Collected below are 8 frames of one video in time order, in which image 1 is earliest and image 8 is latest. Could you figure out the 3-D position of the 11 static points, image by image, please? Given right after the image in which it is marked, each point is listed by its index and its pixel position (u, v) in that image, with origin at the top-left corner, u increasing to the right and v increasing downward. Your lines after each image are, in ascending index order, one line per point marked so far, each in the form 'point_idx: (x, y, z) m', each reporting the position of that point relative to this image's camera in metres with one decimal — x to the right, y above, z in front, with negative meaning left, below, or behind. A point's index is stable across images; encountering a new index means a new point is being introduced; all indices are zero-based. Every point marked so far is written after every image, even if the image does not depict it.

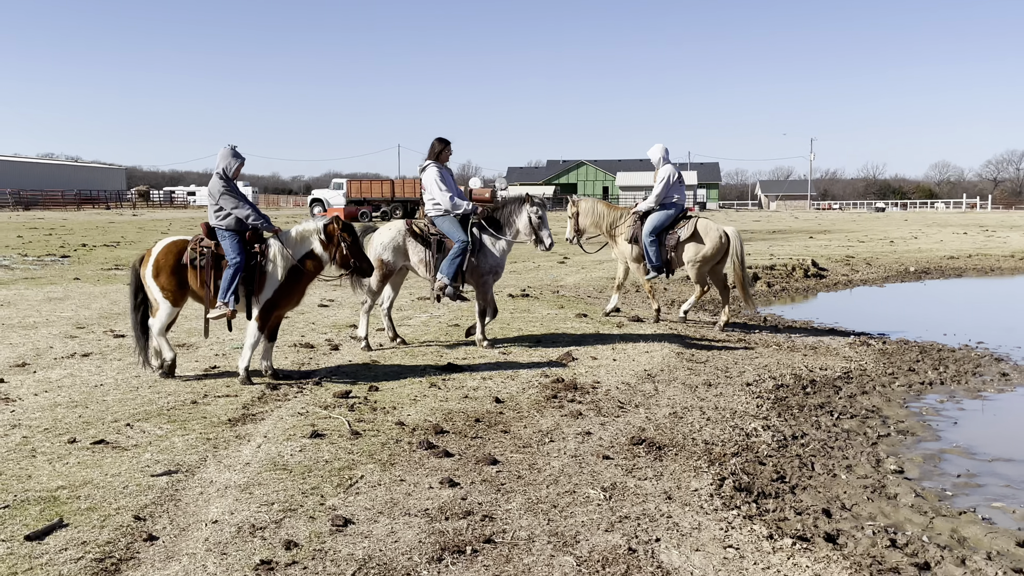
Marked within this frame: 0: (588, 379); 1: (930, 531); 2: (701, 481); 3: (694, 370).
0: (+0.8, -1.0, +9.9) m
1: (+2.7, -1.6, +5.9) m
2: (+1.4, -1.4, +6.7) m
3: (+2.2, -1.0, +10.9) m
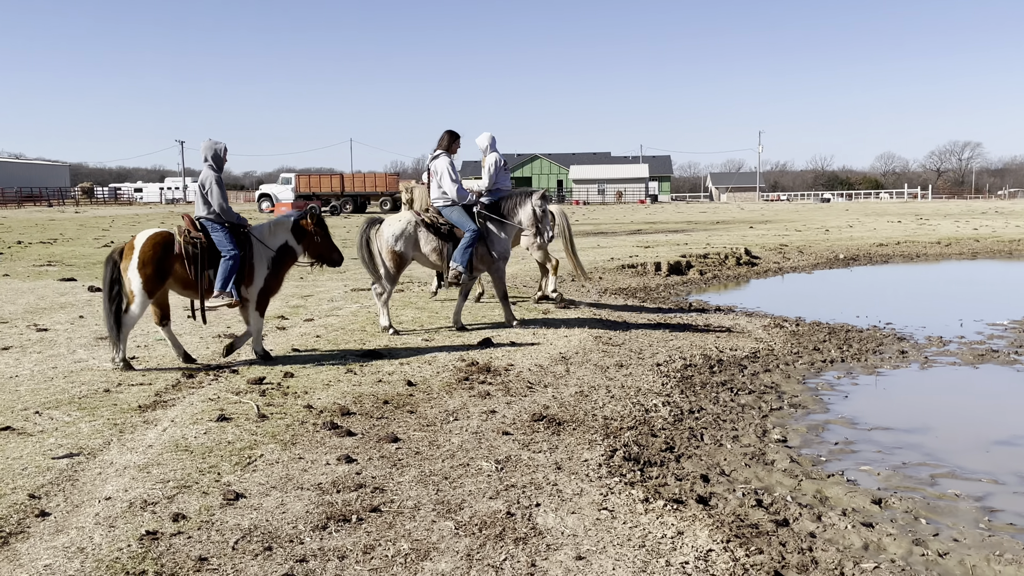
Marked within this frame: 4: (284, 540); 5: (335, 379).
0: (-0.1, -0.8, +10.2) m
1: (+2.0, -1.4, +6.4) m
2: (+0.6, -1.3, +7.1) m
3: (+1.2, -0.8, +11.3) m
4: (-1.3, -1.4, +5.1) m
5: (-1.8, -0.9, +9.1) m
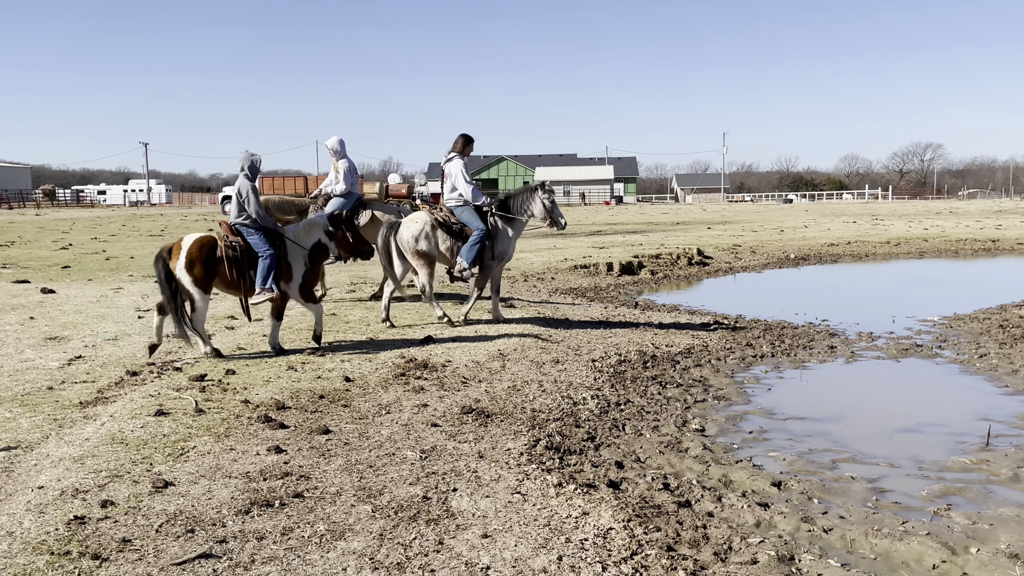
0: (-0.8, -0.8, +10.5) m
1: (+1.4, -1.4, +6.8) m
2: (+0.1, -1.3, +7.4) m
3: (+0.4, -0.8, +11.6) m
4: (-1.8, -1.4, +5.3) m
5: (-2.4, -0.9, +9.3) m
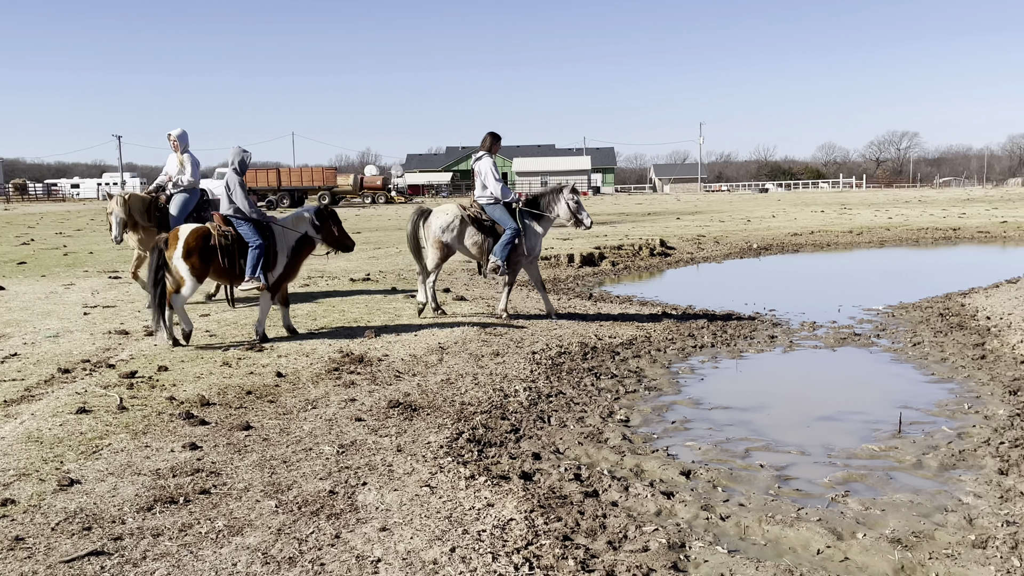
0: (-1.5, -0.7, +10.5) m
1: (+0.8, -1.3, +6.9) m
2: (-0.6, -1.2, +7.5) m
3: (-0.3, -0.7, +11.7) m
4: (-2.4, -1.4, +5.4) m
5: (-3.1, -0.9, +9.4) m
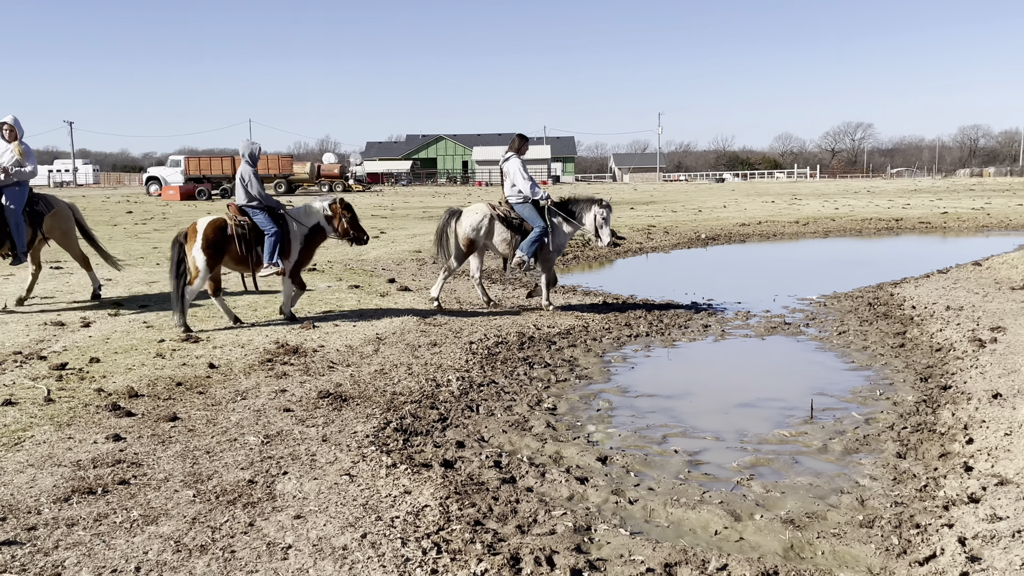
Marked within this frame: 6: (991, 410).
0: (-2.3, -0.6, +10.6) m
1: (+0.2, -1.3, +7.1) m
2: (-1.2, -1.1, +7.6) m
3: (-1.1, -0.6, +11.8) m
4: (-2.9, -1.3, +5.4) m
5: (-3.8, -0.8, +9.4) m
6: (+3.8, -1.0, +7.2) m
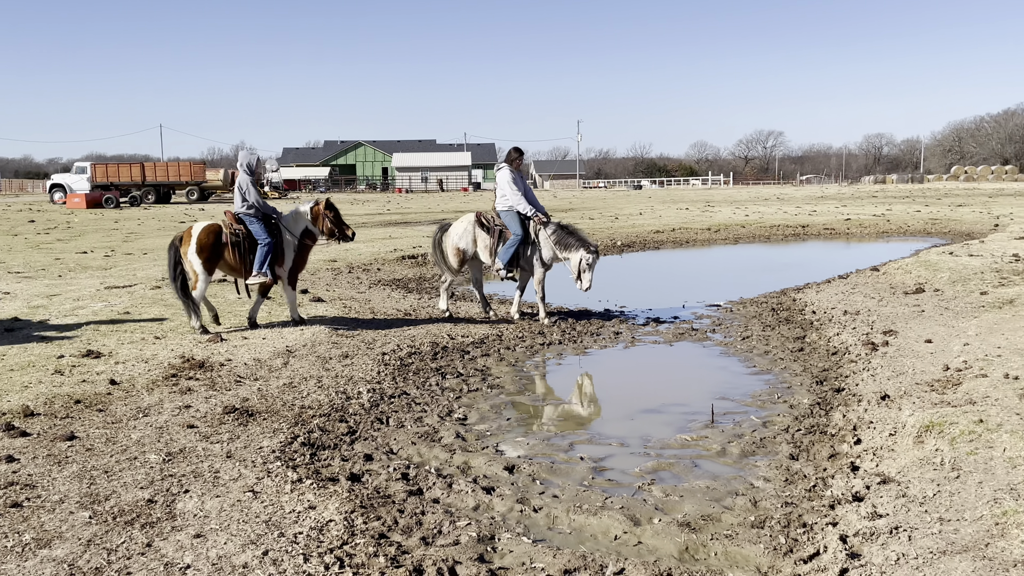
0: (-3.3, -0.8, +10.5) m
1: (-0.5, -1.4, +7.1) m
2: (-2.0, -1.3, +7.5) m
3: (-2.2, -0.7, +11.8) m
4: (-3.5, -1.4, +5.2) m
5: (-4.7, -0.9, +9.1) m
6: (+3.0, -1.0, +7.5) m
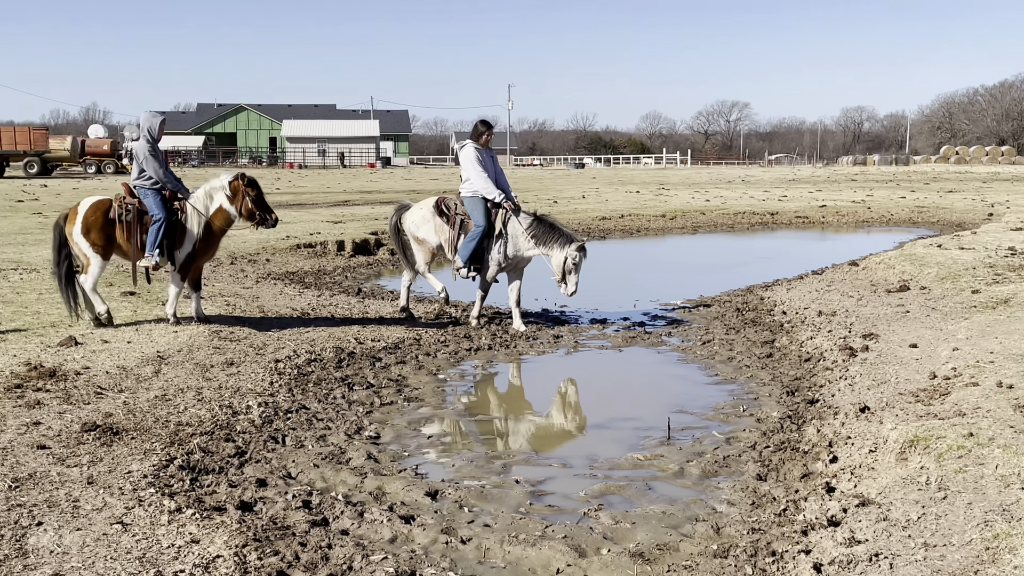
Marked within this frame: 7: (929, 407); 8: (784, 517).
0: (-3.9, -0.7, +9.4) m
1: (-1.0, -1.3, +6.2) m
2: (-2.5, -1.2, +6.5) m
3: (-2.9, -0.6, +10.7) m
4: (-3.9, -1.4, +4.1) m
5: (-5.3, -0.8, +7.9) m
6: (+2.5, -1.0, +6.7) m
7: (+3.0, -0.9, +6.7) m
8: (+1.6, -1.4, +5.5) m
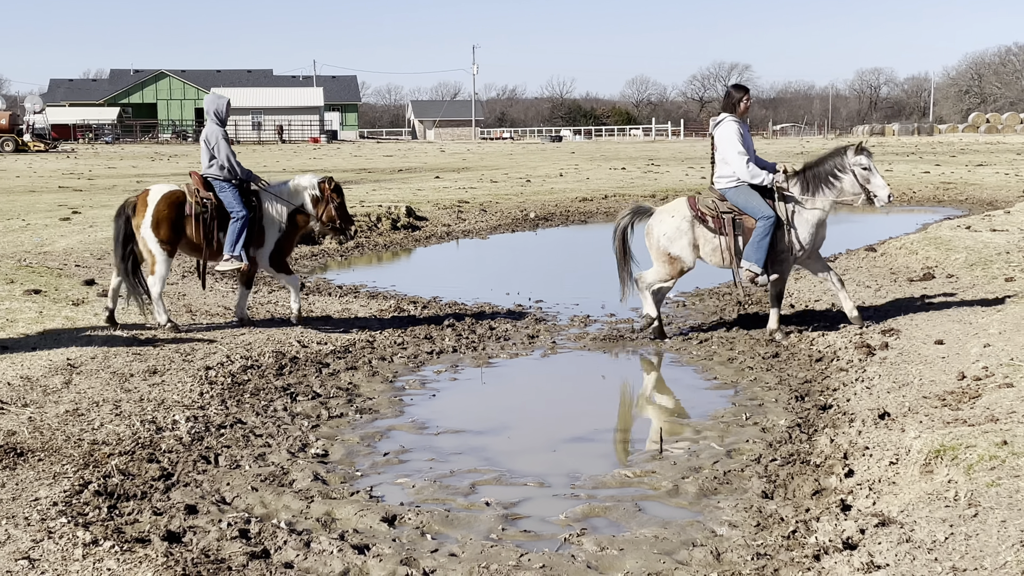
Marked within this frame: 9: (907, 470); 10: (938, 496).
0: (-4.1, -0.7, +8.6) m
1: (-1.2, -1.3, +5.4) m
2: (-2.6, -1.2, +5.8) m
3: (-3.1, -0.6, +10.0) m
4: (-4.0, -1.4, +3.4) m
5: (-5.5, -0.8, +7.2) m
6: (+2.4, -0.9, +6.0) m
7: (+2.9, -0.8, +6.0) m
8: (+1.5, -1.3, +4.8) m
9: (+2.3, -1.0, +5.3) m
10: (+2.3, -1.1, +4.9) m
